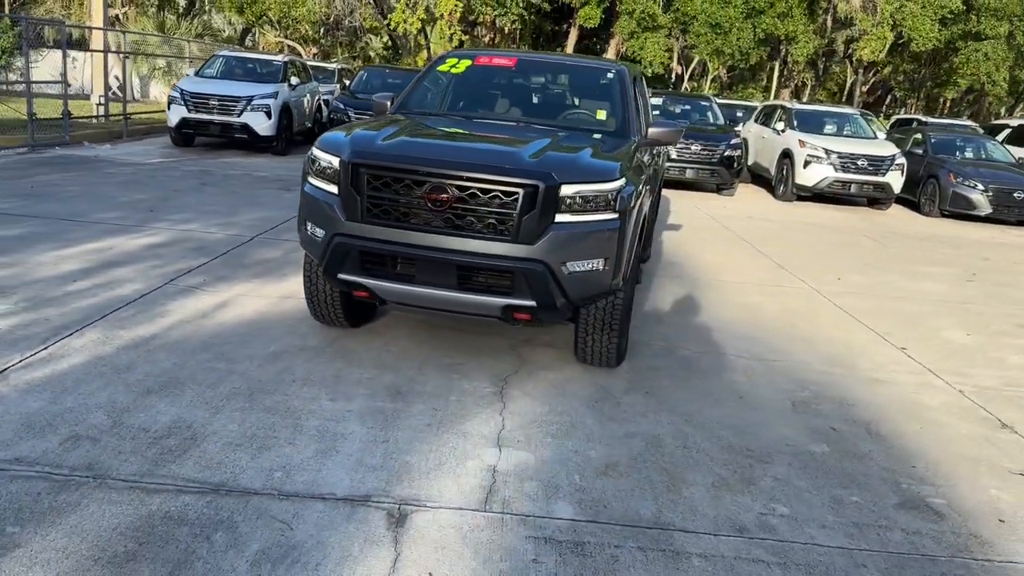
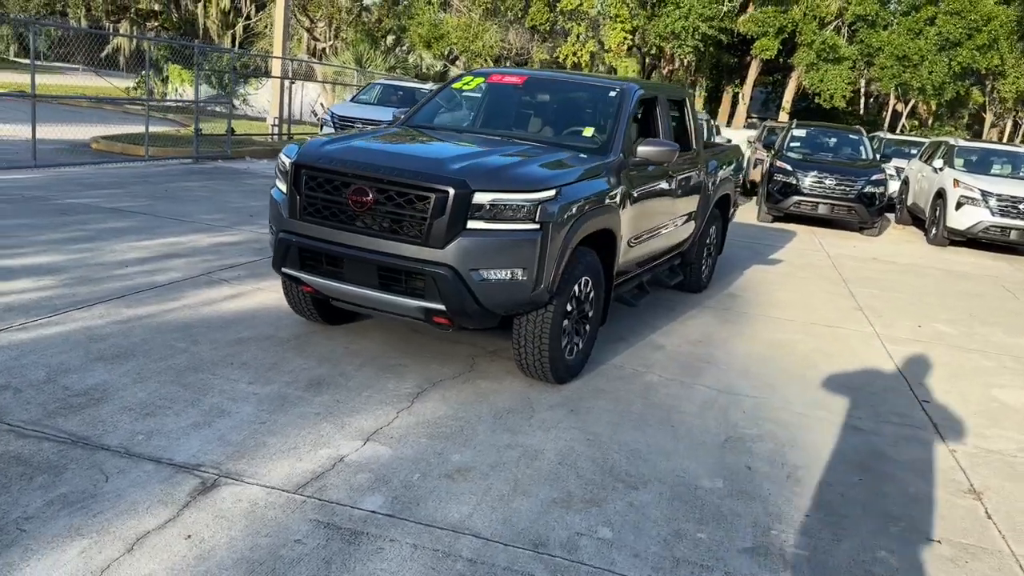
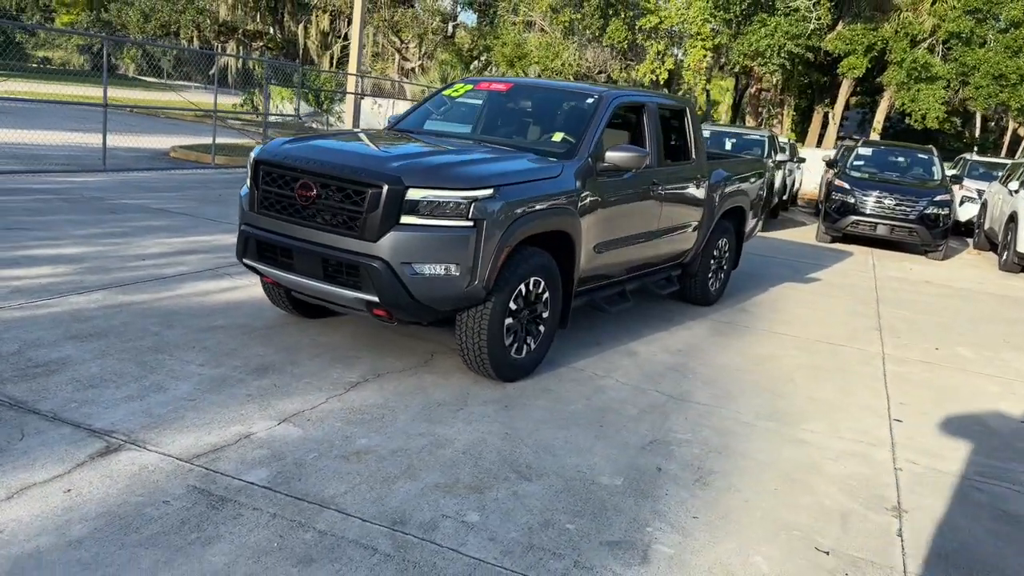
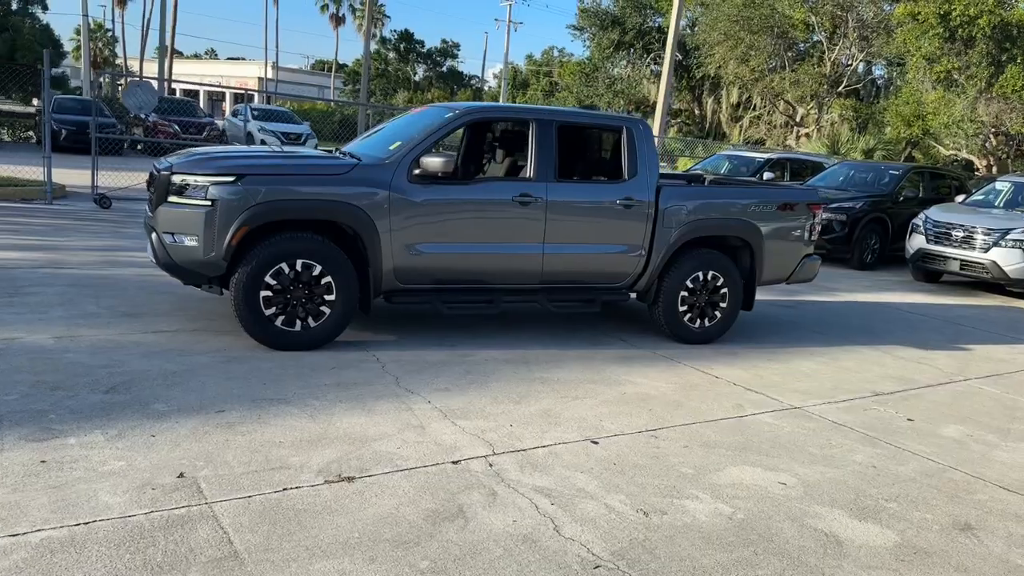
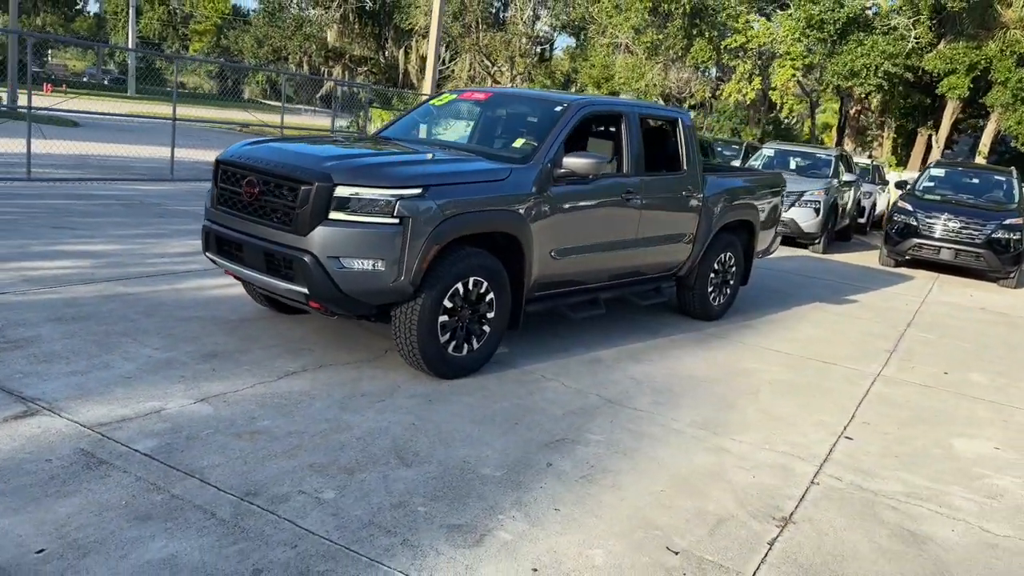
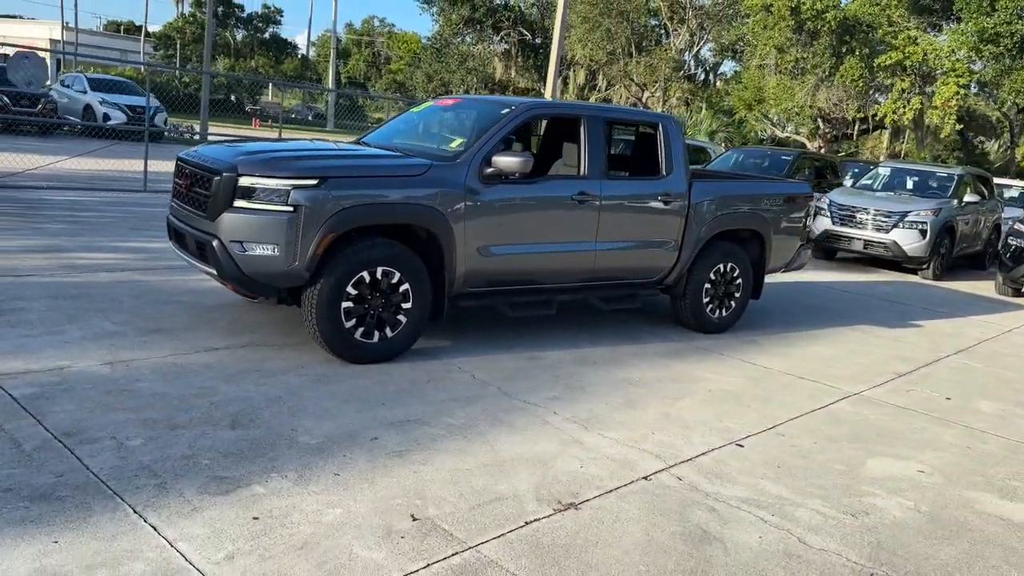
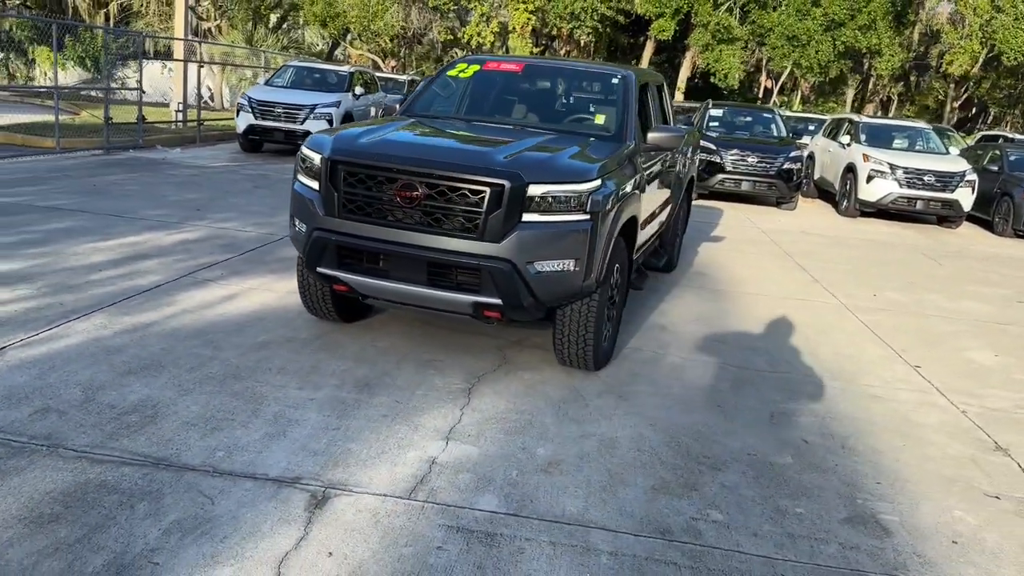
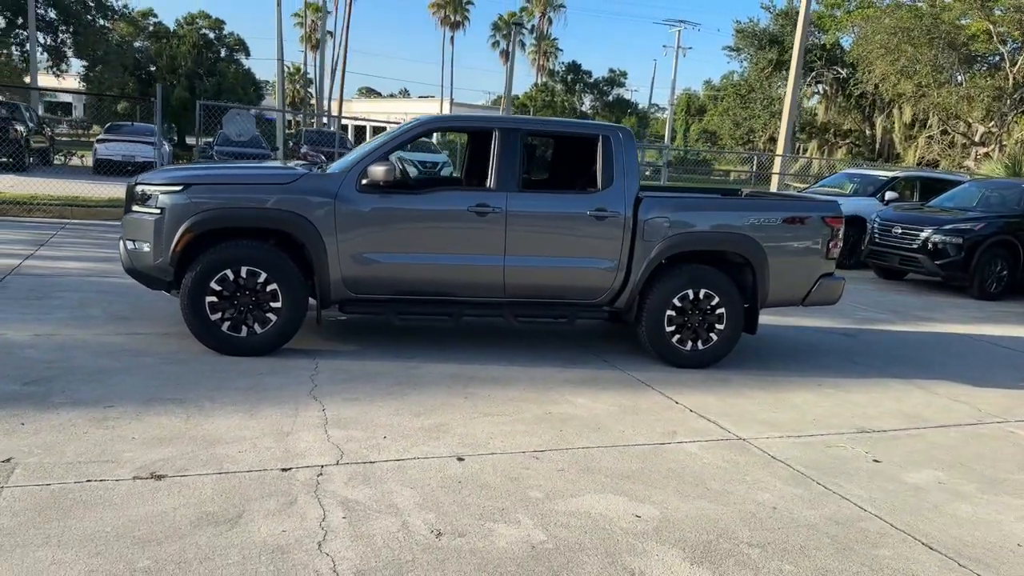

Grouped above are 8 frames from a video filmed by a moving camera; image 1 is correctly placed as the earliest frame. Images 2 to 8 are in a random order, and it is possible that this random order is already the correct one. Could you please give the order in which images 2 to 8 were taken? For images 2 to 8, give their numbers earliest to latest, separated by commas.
7, 2, 3, 5, 6, 4, 8
